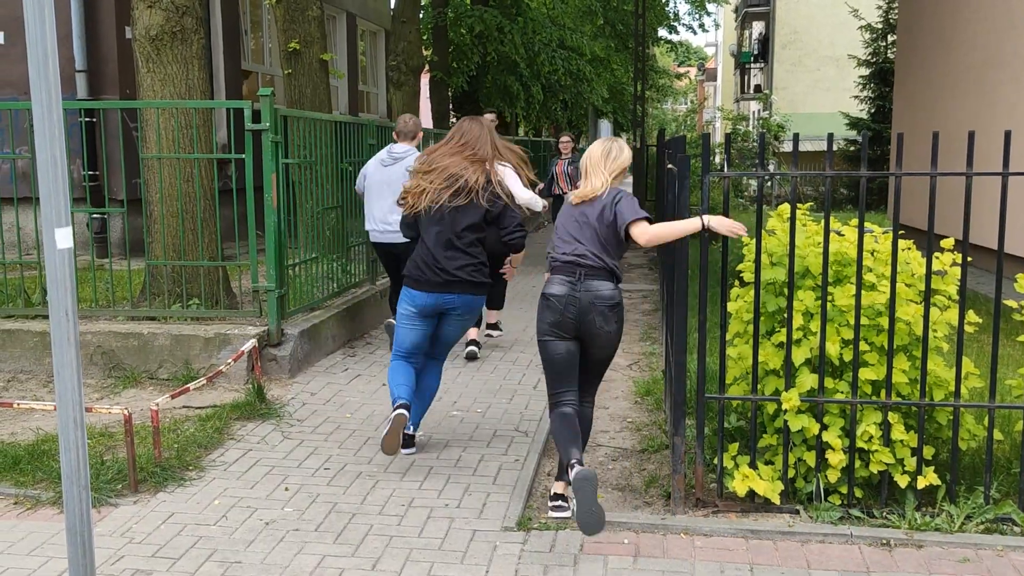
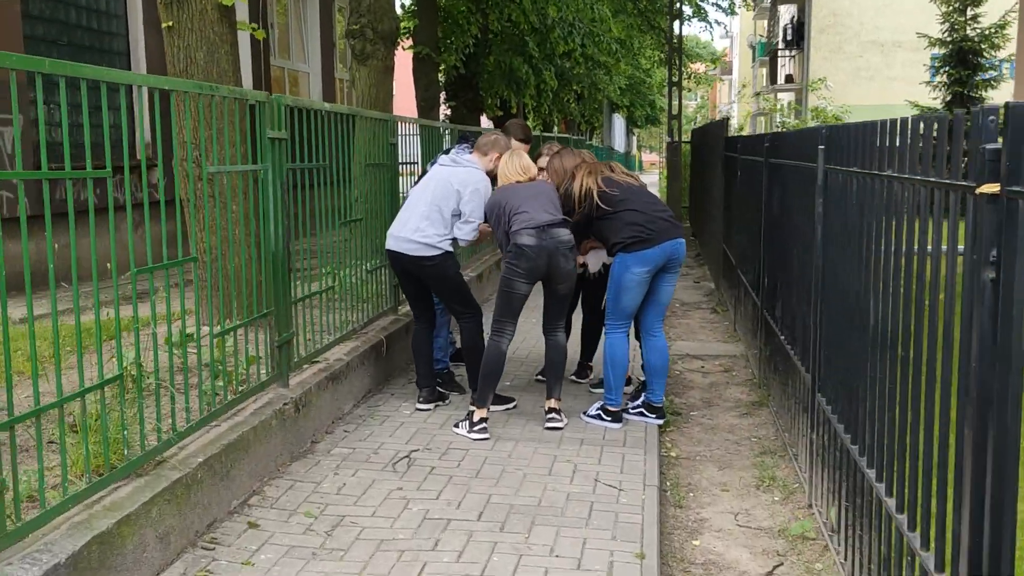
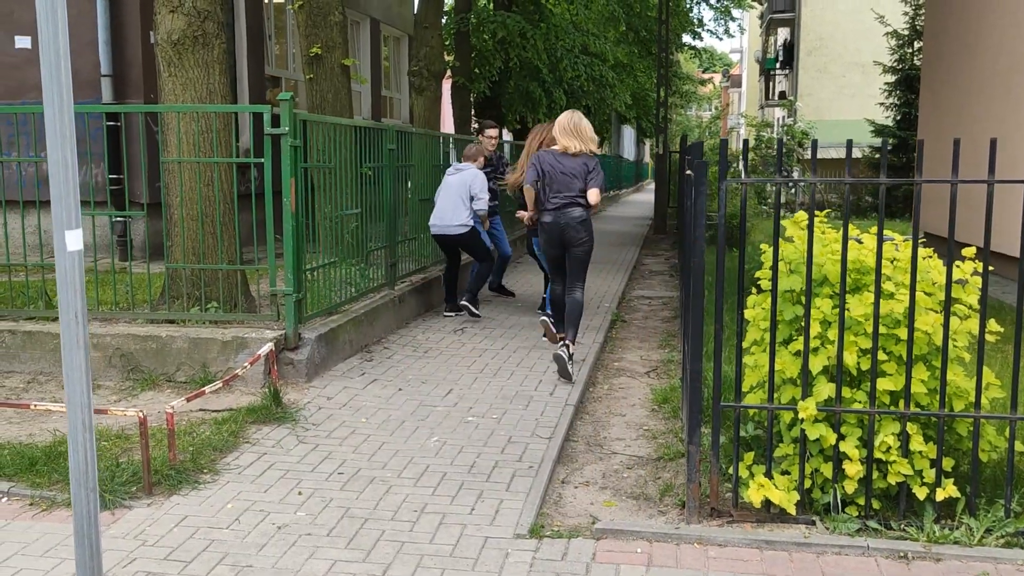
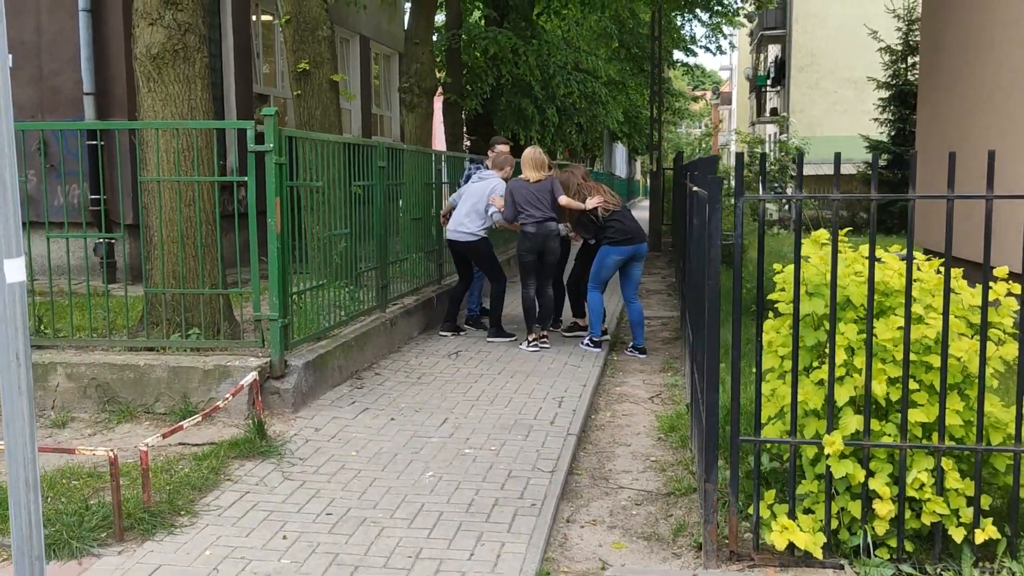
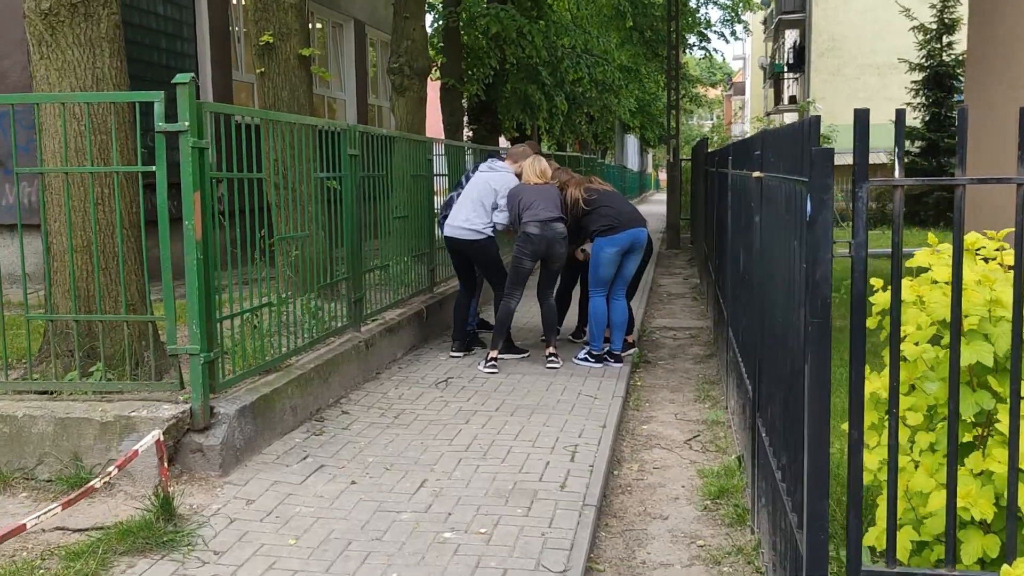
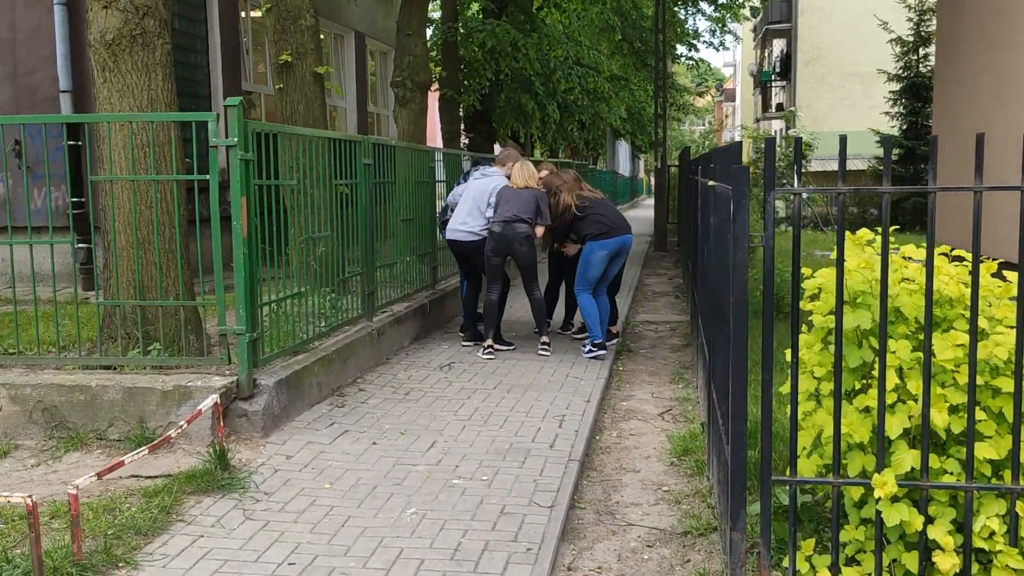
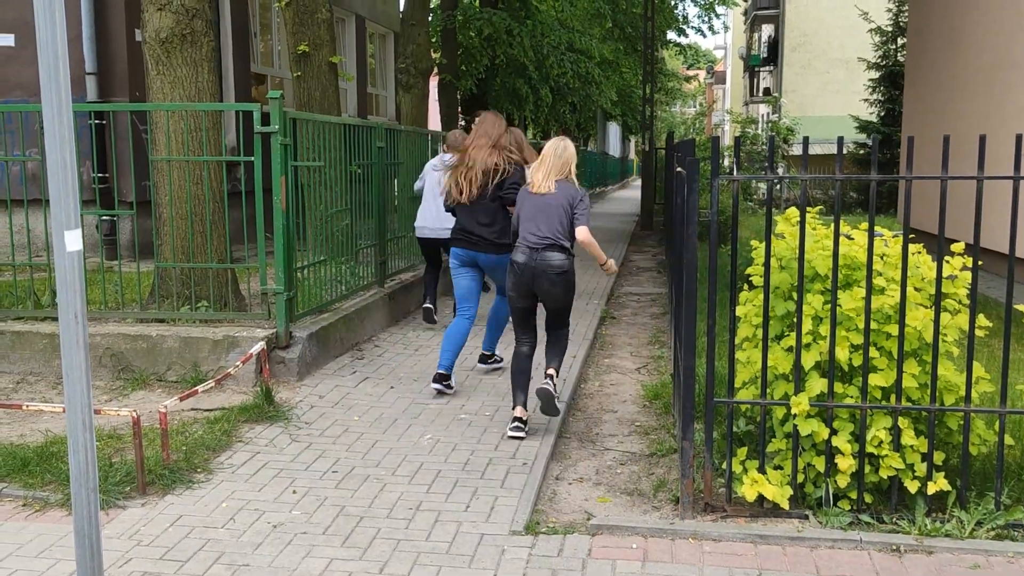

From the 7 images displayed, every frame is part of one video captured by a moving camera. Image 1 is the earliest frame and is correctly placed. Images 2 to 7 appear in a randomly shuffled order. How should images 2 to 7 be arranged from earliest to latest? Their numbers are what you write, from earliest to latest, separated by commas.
7, 3, 4, 6, 5, 2
